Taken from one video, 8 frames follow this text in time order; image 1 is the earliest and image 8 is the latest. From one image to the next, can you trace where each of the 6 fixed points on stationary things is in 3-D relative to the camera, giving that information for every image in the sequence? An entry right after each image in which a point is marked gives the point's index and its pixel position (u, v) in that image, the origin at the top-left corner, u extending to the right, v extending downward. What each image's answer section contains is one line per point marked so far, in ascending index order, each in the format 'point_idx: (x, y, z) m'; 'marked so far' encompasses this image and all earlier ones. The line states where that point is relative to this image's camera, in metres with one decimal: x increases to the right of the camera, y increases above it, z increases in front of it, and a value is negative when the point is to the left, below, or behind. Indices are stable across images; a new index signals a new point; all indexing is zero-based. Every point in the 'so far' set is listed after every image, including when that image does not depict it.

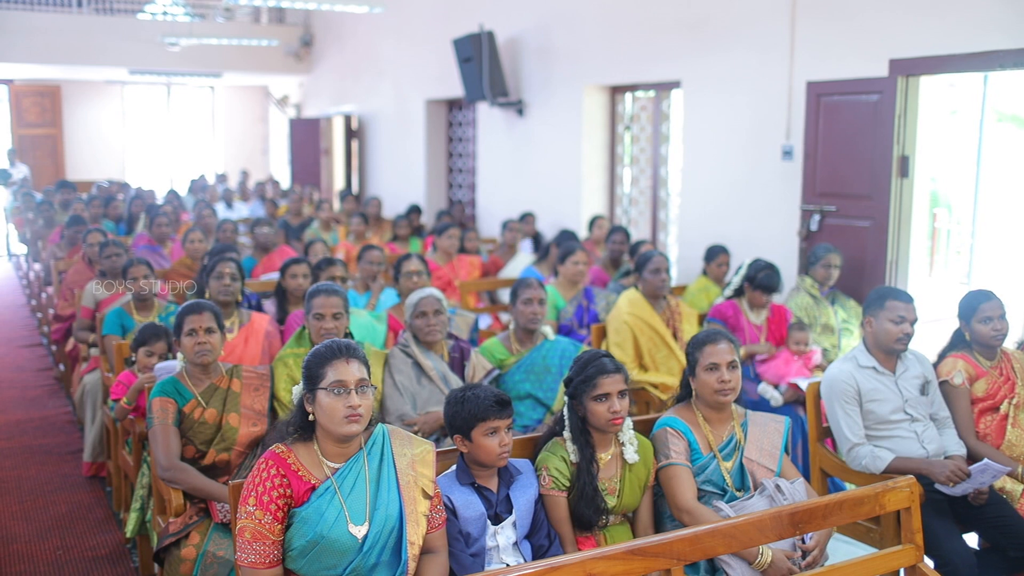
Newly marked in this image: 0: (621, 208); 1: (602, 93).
0: (+0.8, +0.6, +7.6) m
1: (+0.7, +1.5, +7.6) m
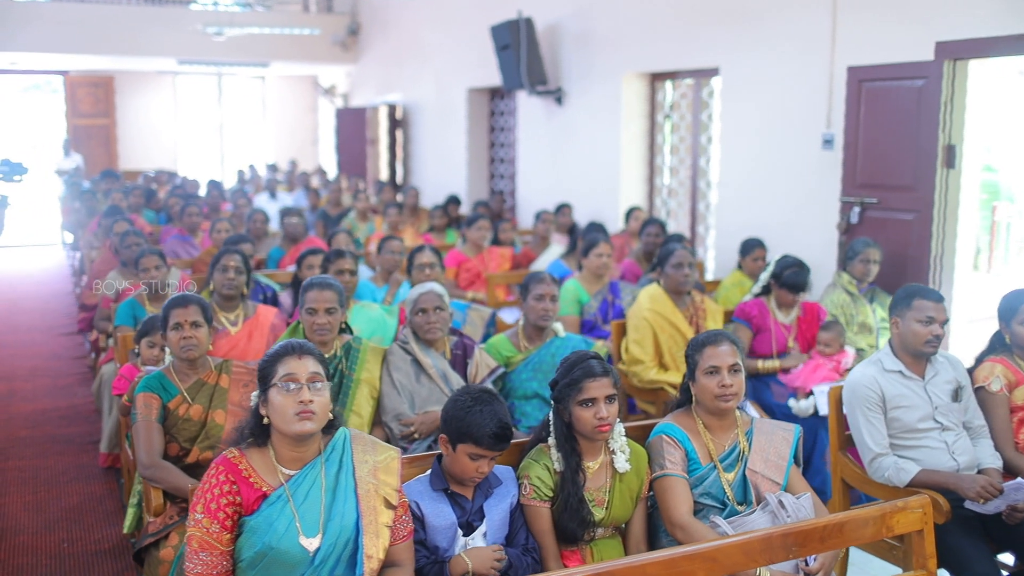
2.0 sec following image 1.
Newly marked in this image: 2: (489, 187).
0: (+1.1, +0.7, +7.4) m
1: (+1.0, +1.5, +7.3) m
2: (-0.2, +1.0, +10.0) m
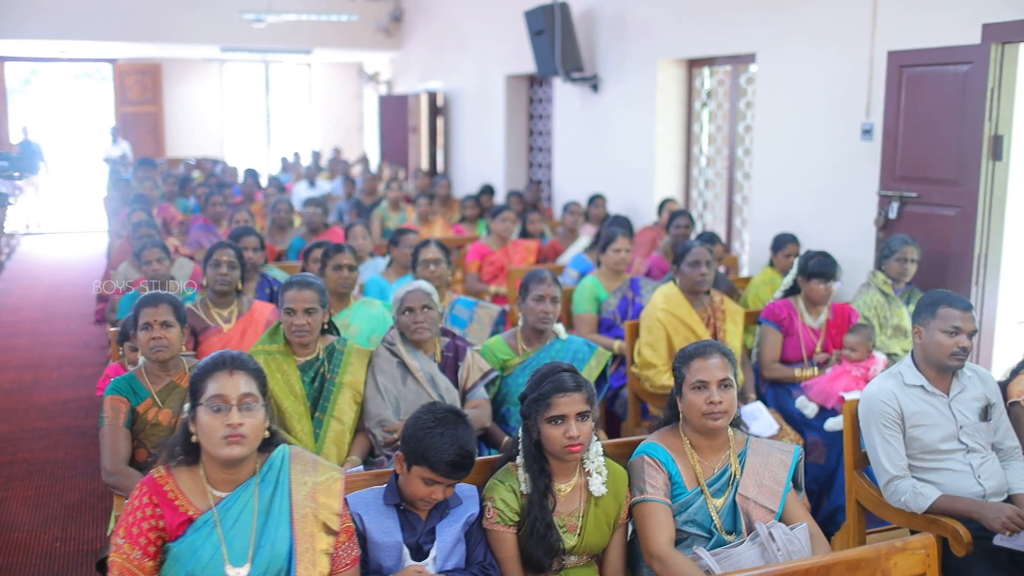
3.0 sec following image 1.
0: (+1.3, +0.7, +7.1) m
1: (+1.2, +1.6, +7.0) m
2: (+0.2, +1.1, +9.8) m
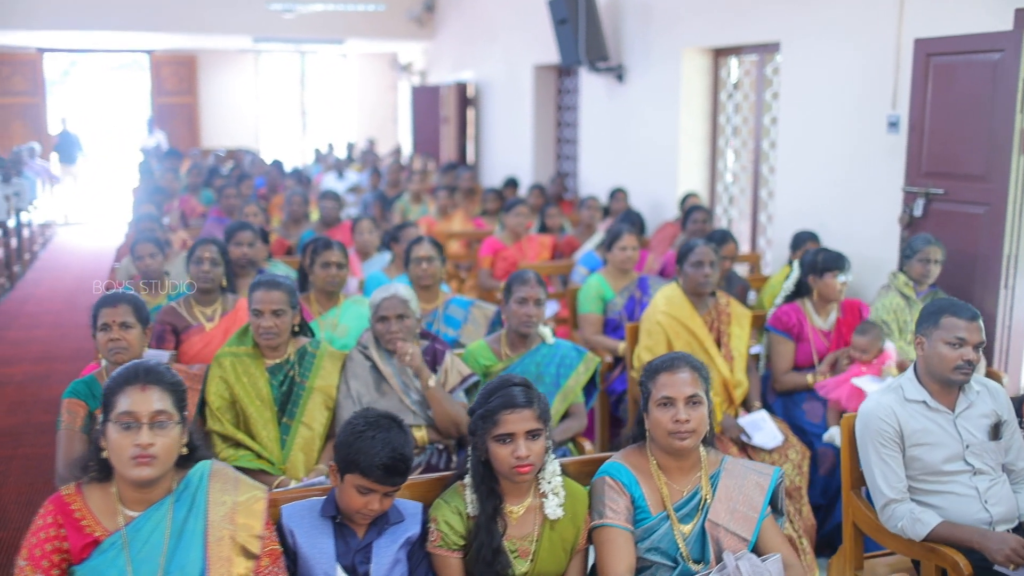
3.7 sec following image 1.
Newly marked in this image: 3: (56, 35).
0: (+1.4, +0.7, +6.8) m
1: (+1.3, +1.6, +6.8) m
2: (+0.4, +1.2, +9.6) m
3: (-5.5, +3.1, +12.1) m
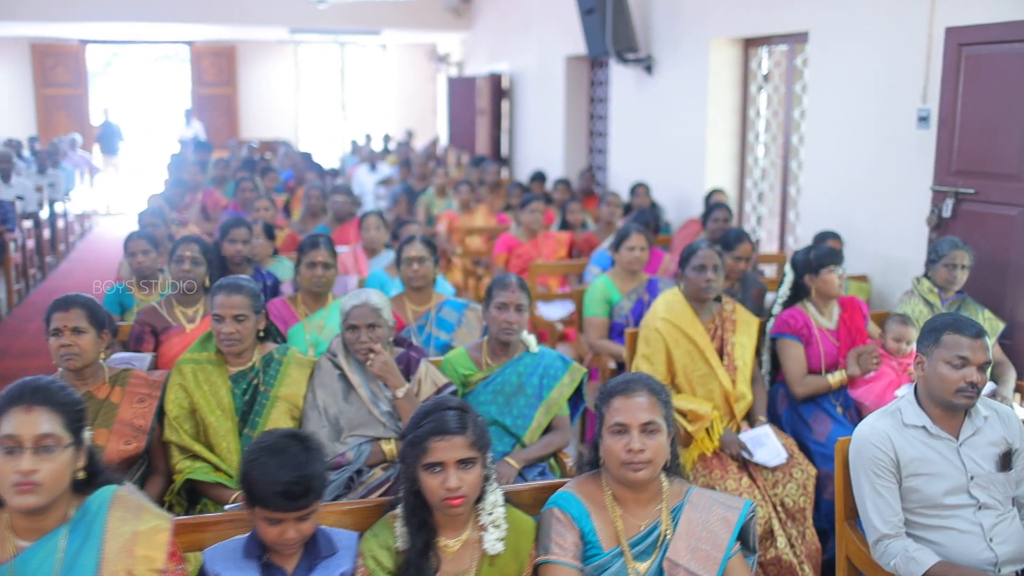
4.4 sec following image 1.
0: (+1.6, +0.7, +6.6) m
1: (+1.4, +1.6, +6.5) m
2: (+0.7, +1.2, +9.4) m
3: (-5.1, +3.2, +12.1) m
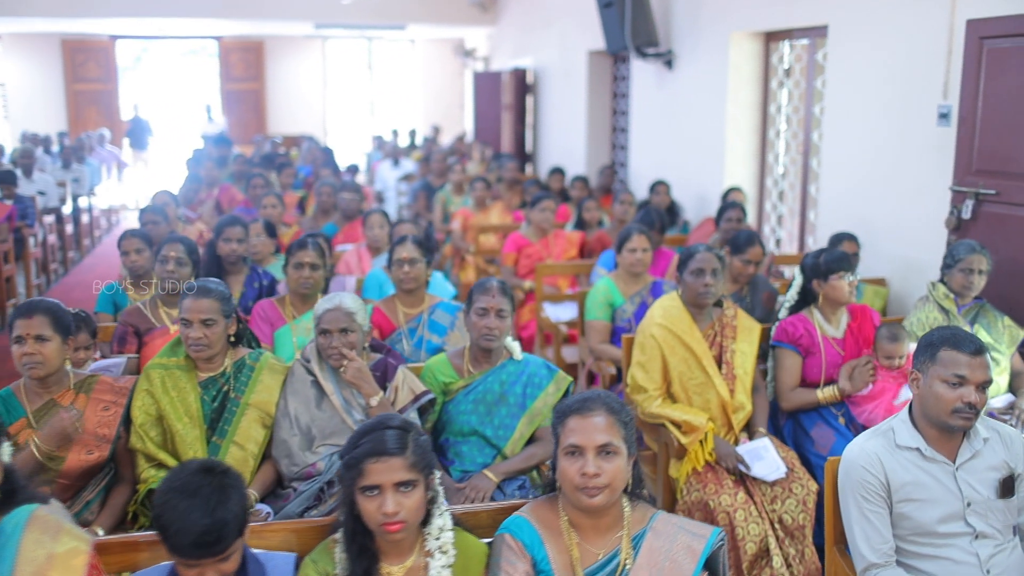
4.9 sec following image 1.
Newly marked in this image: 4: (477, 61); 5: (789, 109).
0: (+1.7, +0.7, +6.4) m
1: (+1.5, +1.6, +6.3) m
2: (+0.9, +1.2, +9.2) m
3: (-4.8, +3.2, +12.2) m
4: (-0.5, +3.1, +13.7) m
5: (+1.7, +1.1, +6.1) m
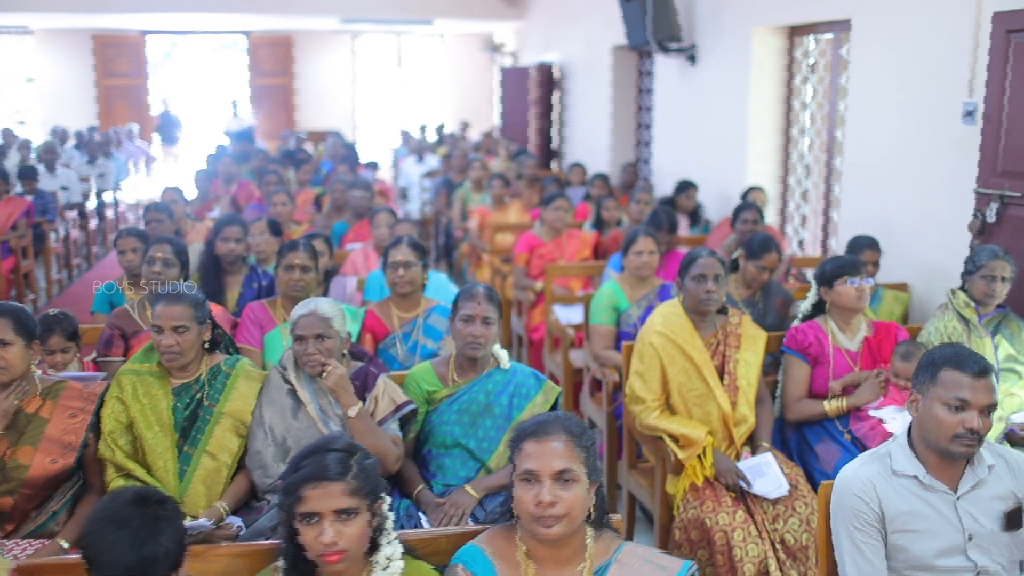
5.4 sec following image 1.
0: (+1.7, +0.7, +6.2) m
1: (+1.6, +1.6, +6.1) m
2: (+1.1, +1.2, +9.0) m
3: (-4.4, +3.3, +12.2) m
4: (-0.1, +3.1, +13.5) m
5: (+1.8, +1.1, +5.9) m
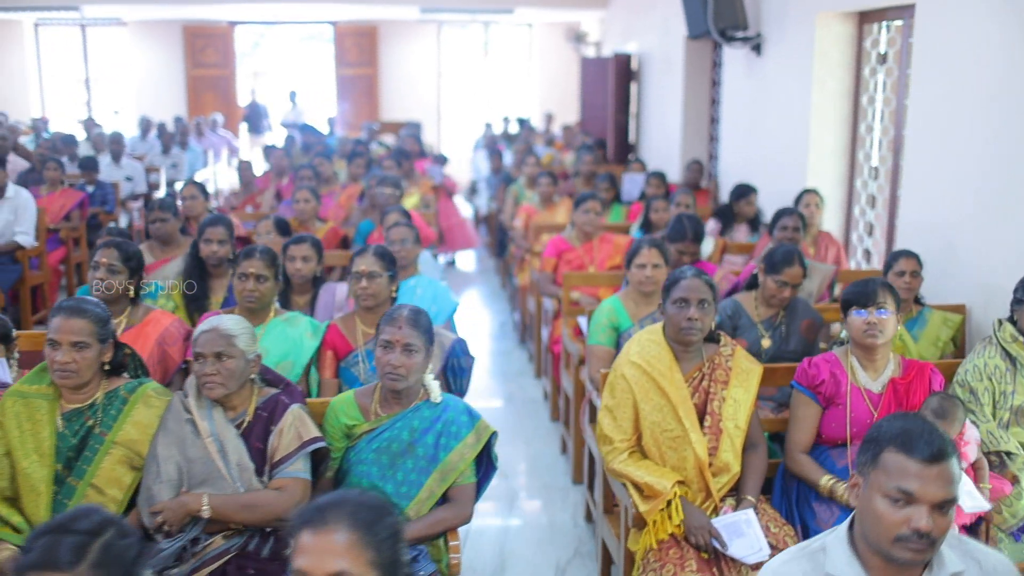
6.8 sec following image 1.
0: (+2.0, +0.6, +5.6) m
1: (+1.9, +1.5, +5.5) m
2: (+1.6, +1.2, +8.5) m
3: (-3.4, +3.4, +12.2) m
4: (+1.0, +3.2, +13.1) m
5: (+2.0, +1.0, +5.3) m
